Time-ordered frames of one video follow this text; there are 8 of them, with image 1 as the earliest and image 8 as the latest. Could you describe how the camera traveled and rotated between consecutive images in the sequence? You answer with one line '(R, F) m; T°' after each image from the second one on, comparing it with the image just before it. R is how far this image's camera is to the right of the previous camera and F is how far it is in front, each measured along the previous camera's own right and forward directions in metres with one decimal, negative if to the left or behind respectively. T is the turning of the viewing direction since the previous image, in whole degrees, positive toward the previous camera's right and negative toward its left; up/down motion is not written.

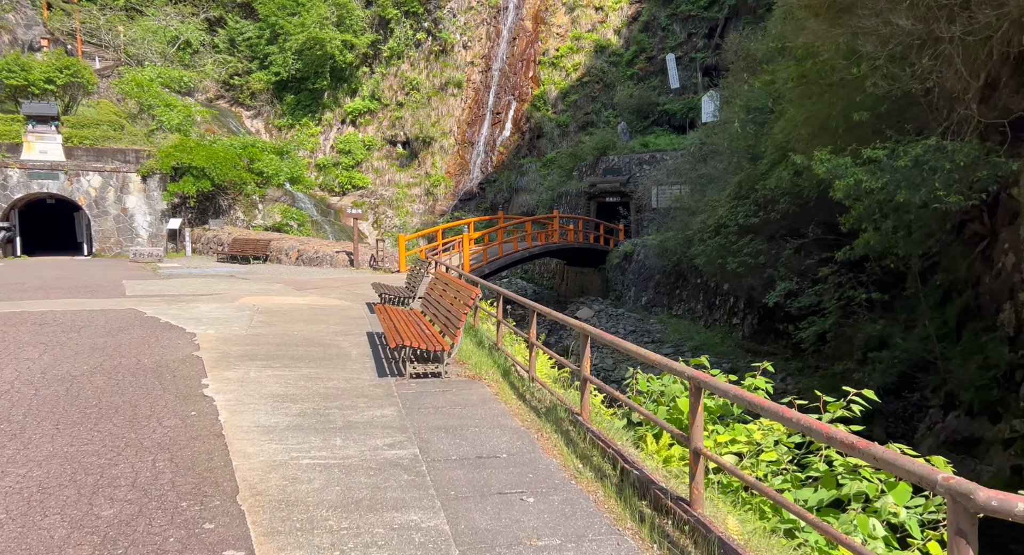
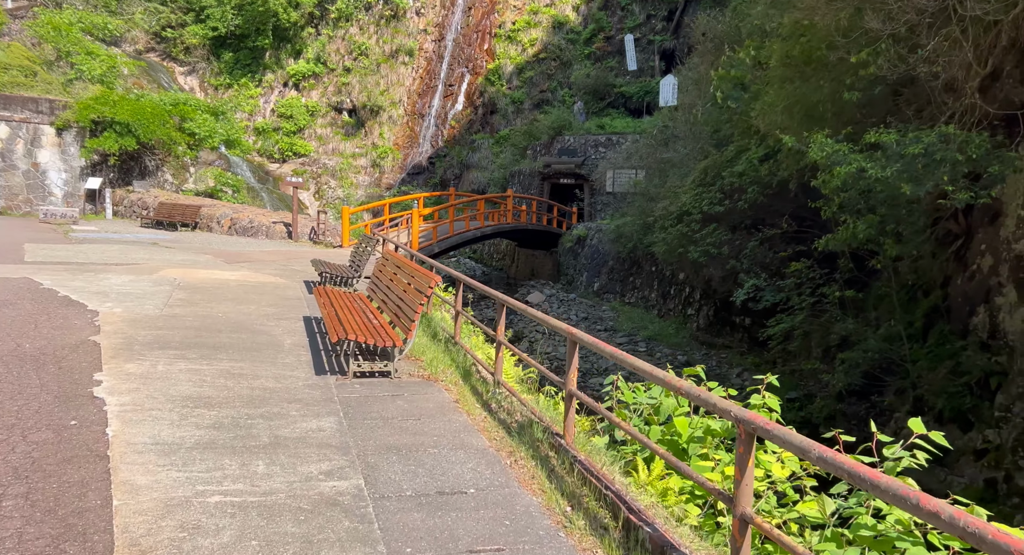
(-0.2, +0.7) m; +5°
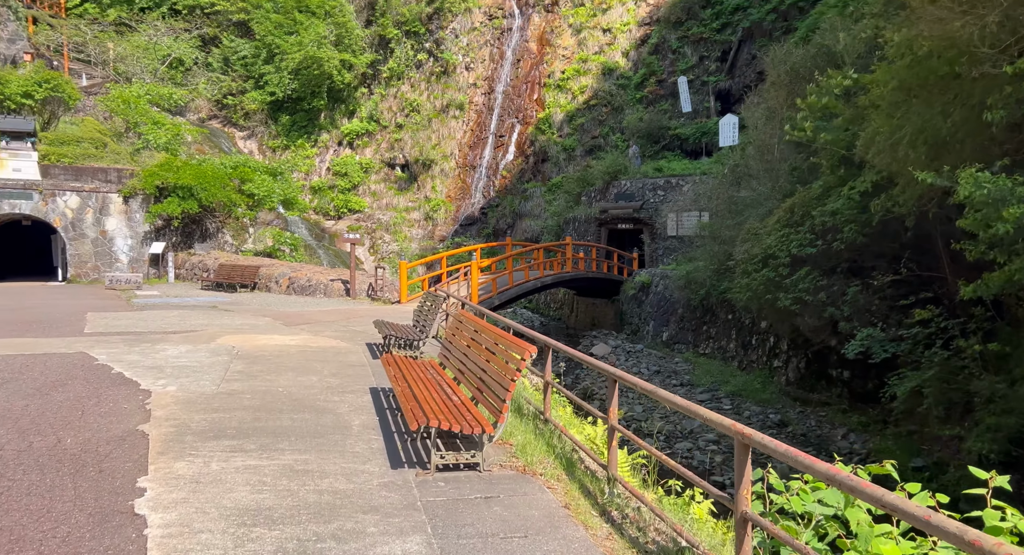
(-0.4, +0.7) m; -4°
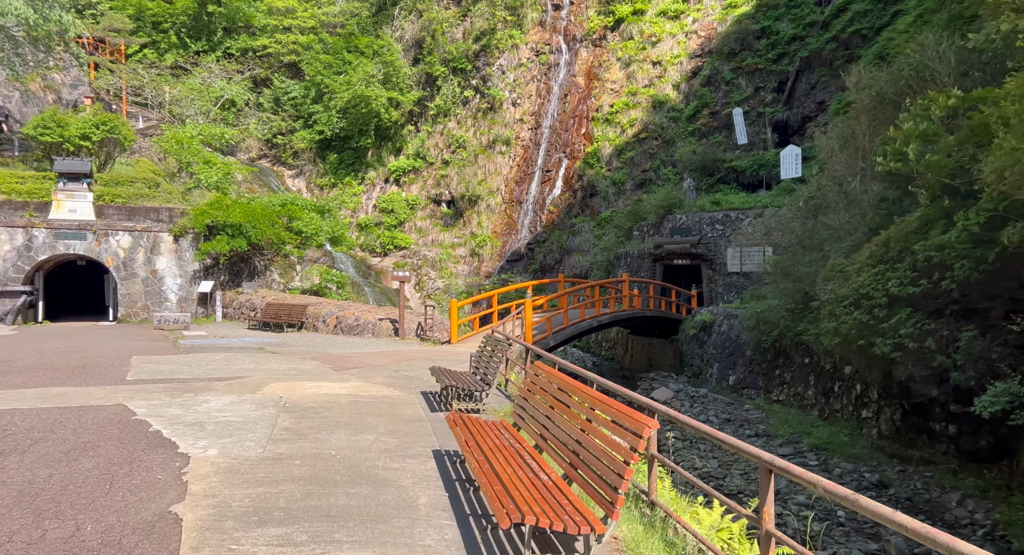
(-0.3, +0.7) m; -4°
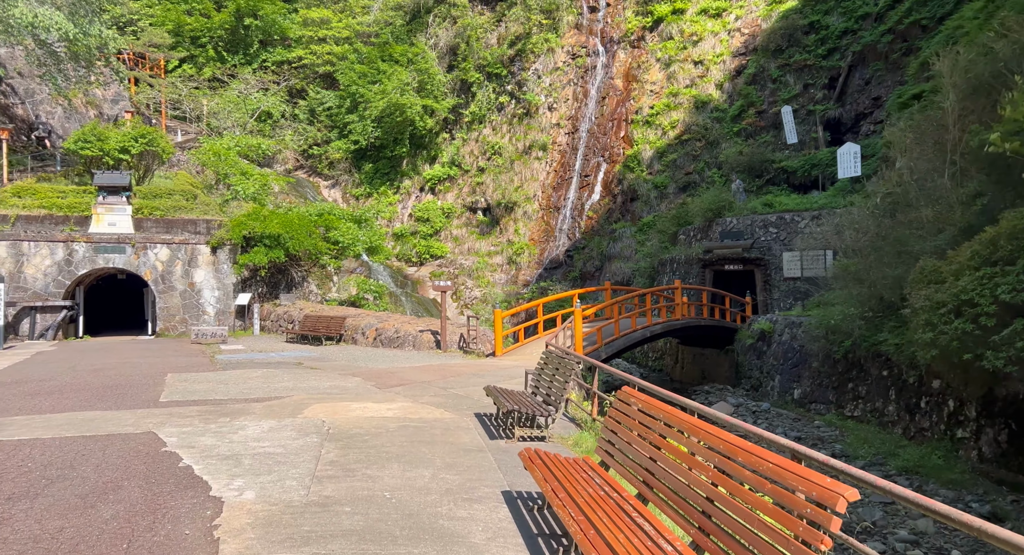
(-0.3, +0.7) m; -3°
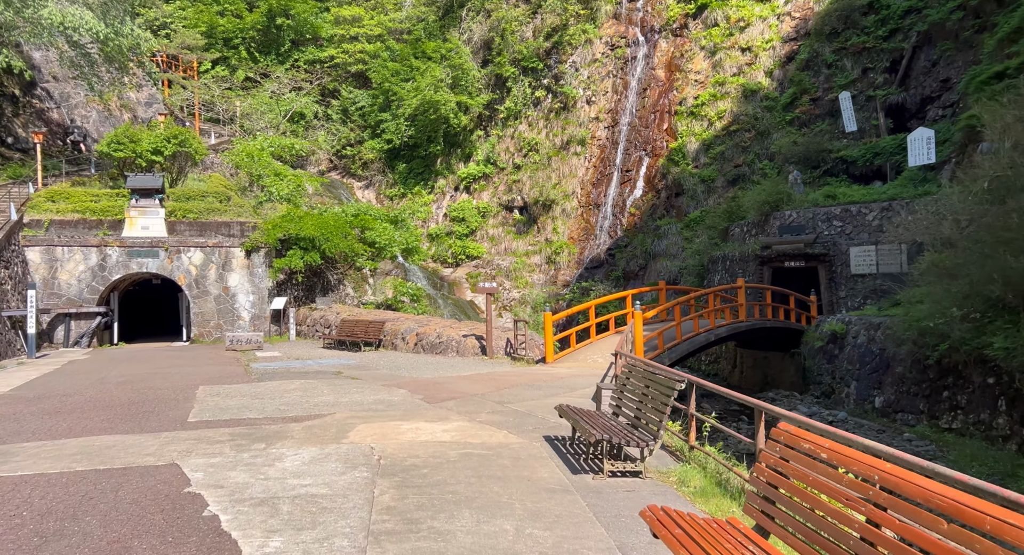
(-0.4, +1.0) m; -3°
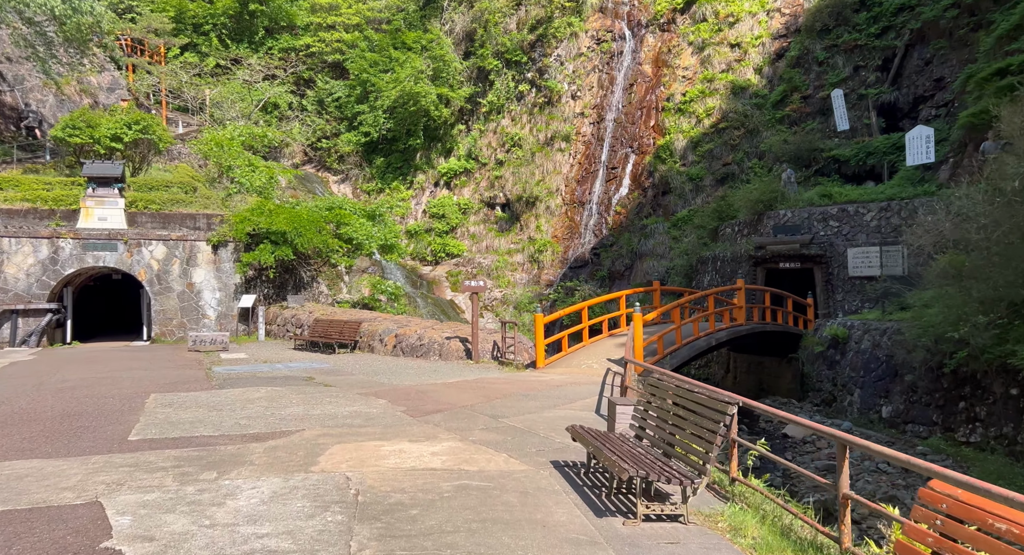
(-0.2, +0.9) m; +2°
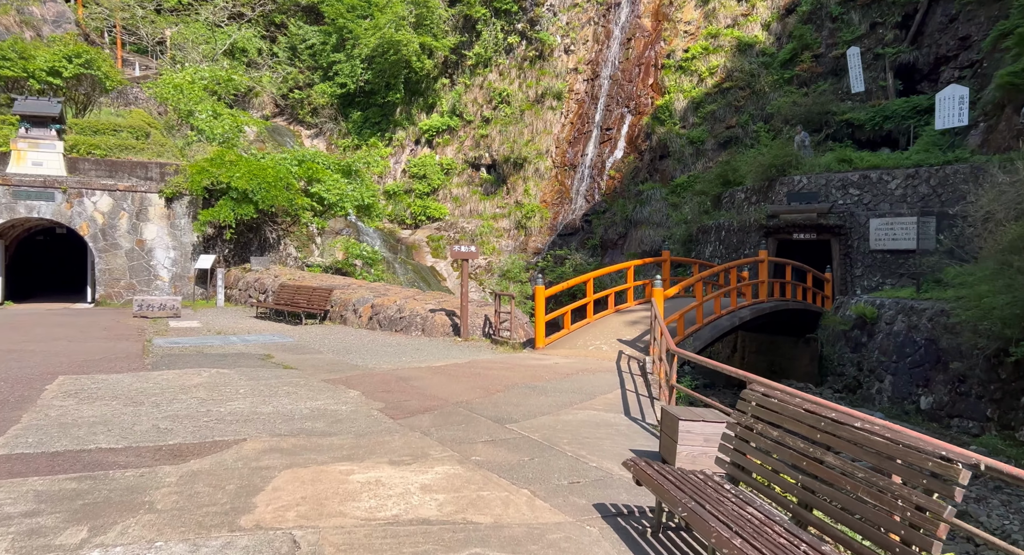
(-0.3, +1.6) m; +2°
